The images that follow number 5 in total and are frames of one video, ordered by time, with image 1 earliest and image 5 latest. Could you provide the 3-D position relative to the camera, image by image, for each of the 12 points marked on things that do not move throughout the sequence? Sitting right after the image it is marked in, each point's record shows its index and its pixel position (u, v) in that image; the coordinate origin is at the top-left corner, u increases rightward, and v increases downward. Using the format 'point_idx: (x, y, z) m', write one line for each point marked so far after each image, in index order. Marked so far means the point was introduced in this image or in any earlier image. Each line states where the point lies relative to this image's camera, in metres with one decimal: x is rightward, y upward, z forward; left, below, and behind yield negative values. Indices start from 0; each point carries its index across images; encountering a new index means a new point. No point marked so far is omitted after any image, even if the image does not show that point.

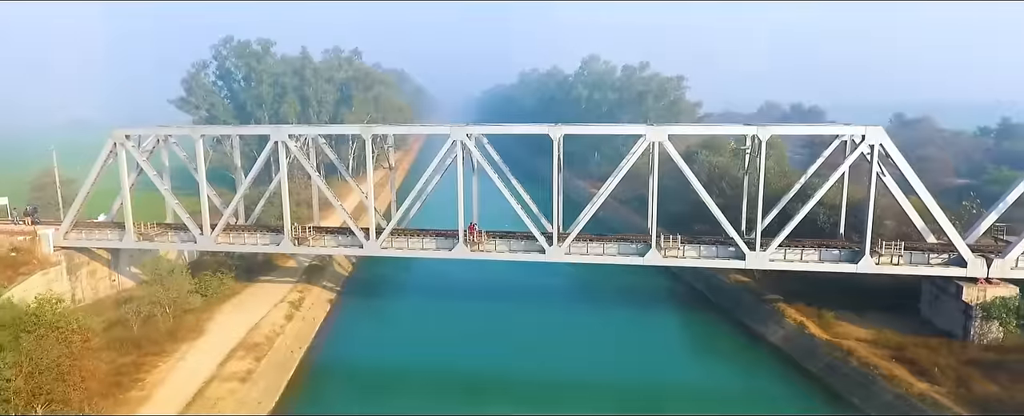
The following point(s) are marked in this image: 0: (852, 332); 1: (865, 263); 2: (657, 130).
0: (+11.4, -4.2, +19.6) m
1: (+11.6, -1.8, +19.1) m
2: (+4.9, +2.6, +19.5) m
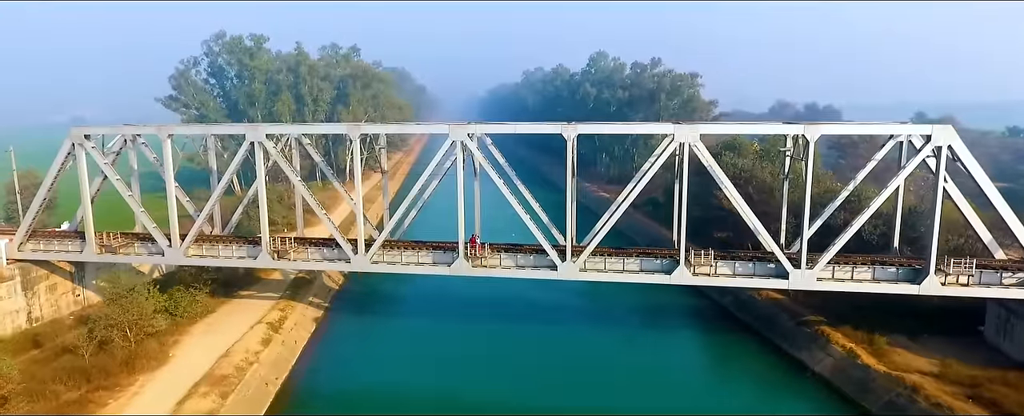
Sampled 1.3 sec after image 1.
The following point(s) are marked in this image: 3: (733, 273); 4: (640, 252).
0: (+11.6, -4.5, +16.9) m
1: (+11.8, -2.2, +16.5) m
2: (+5.1, +2.3, +16.9) m
3: (+6.7, -2.0, +17.6) m
4: (+4.1, -1.4, +18.7) m
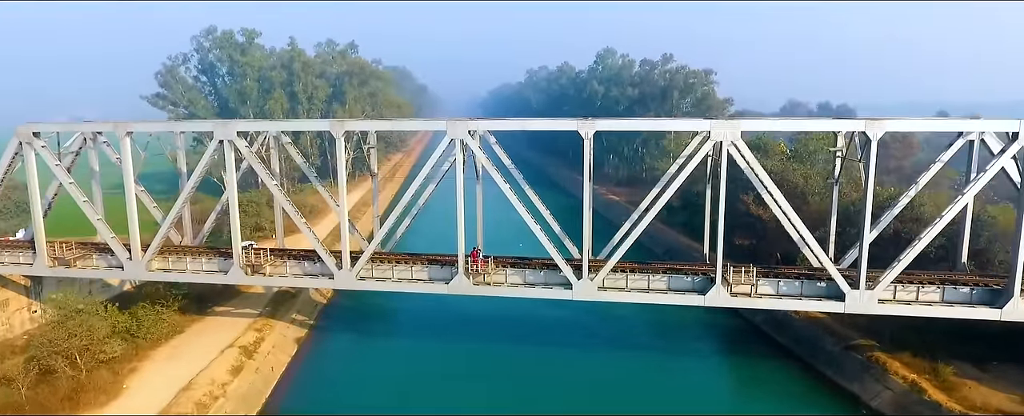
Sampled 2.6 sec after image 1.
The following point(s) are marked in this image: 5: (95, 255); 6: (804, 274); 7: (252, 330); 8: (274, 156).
0: (+11.8, -4.7, +14.4) m
1: (+12.0, -2.4, +14.0) m
2: (+5.3, +2.1, +14.4) m
3: (+6.9, -2.2, +15.2) m
4: (+4.3, -1.6, +16.2) m
5: (-13.4, -1.5, +18.7) m
6: (+7.8, -1.7, +15.6) m
7: (-8.7, -4.1, +19.5) m
8: (-7.8, +1.7, +19.1) m
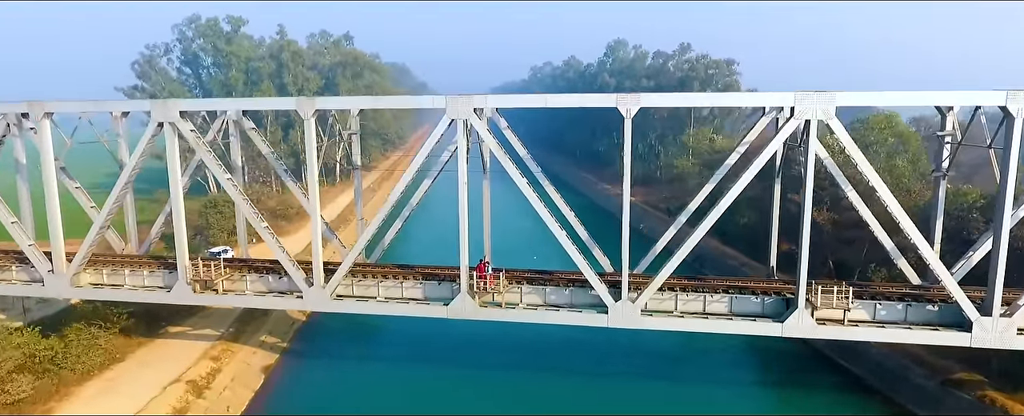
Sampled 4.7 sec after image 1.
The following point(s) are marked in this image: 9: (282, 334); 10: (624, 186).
0: (+12.2, -4.7, +10.9) m
1: (+12.4, -2.4, +10.5) m
2: (+5.7, +2.1, +10.9) m
3: (+7.3, -2.2, +11.6) m
4: (+4.7, -1.7, +12.7) m
5: (-13.0, -1.5, +15.2) m
6: (+8.2, -1.8, +12.1) m
7: (-8.3, -4.1, +16.0) m
8: (-7.4, +1.7, +15.6) m
9: (-7.3, -4.0, +18.5) m
10: (+2.2, +0.5, +11.7) m
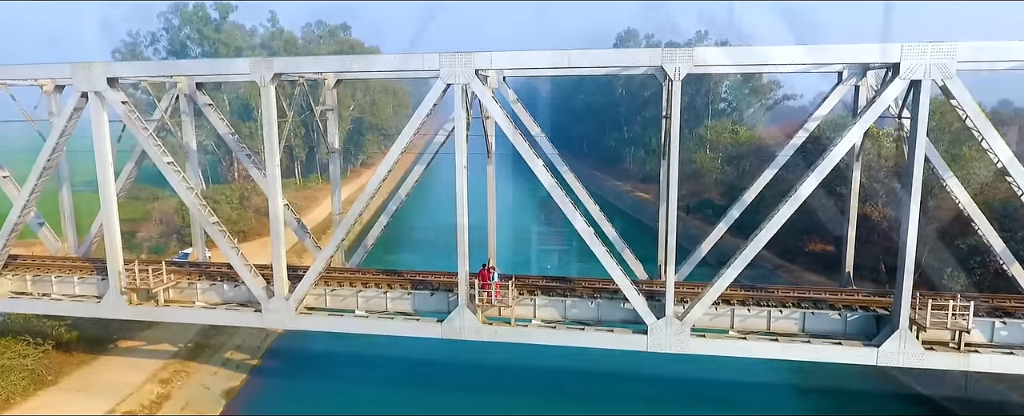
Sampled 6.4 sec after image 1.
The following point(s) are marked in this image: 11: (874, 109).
0: (+12.4, -4.6, +8.2) m
1: (+12.6, -2.3, +7.8) m
2: (+5.9, +2.2, +8.2) m
3: (+7.4, -2.1, +9.0) m
4: (+4.9, -1.5, +10.0) m
5: (-12.8, -1.4, +12.6) m
6: (+8.4, -1.6, +9.4) m
7: (-8.1, -3.9, +13.4) m
8: (-7.2, +1.8, +13.0) m
9: (-7.1, -3.8, +15.9) m
10: (+2.4, +0.6, +9.1) m
11: (+5.4, +1.6, +9.0) m
